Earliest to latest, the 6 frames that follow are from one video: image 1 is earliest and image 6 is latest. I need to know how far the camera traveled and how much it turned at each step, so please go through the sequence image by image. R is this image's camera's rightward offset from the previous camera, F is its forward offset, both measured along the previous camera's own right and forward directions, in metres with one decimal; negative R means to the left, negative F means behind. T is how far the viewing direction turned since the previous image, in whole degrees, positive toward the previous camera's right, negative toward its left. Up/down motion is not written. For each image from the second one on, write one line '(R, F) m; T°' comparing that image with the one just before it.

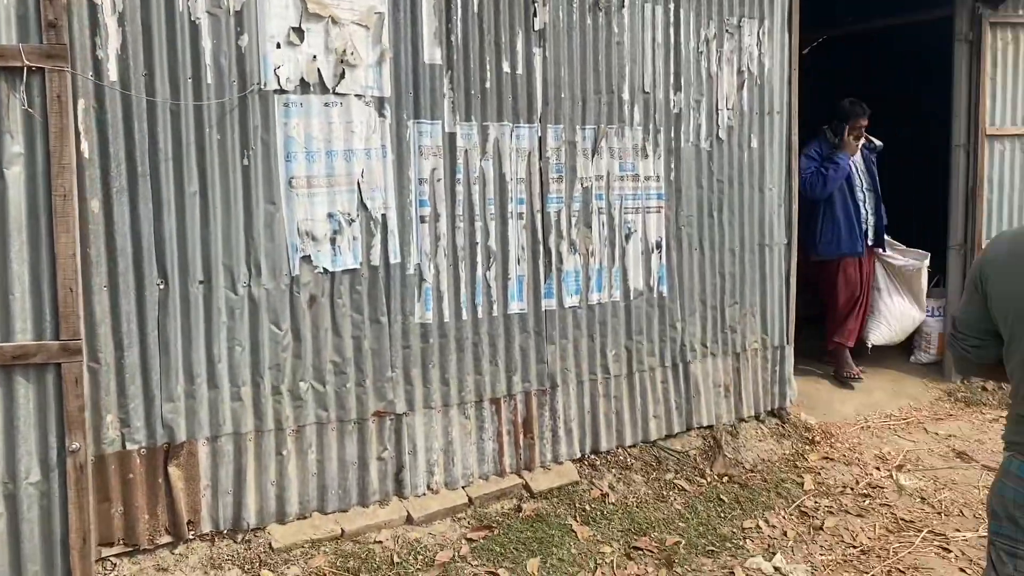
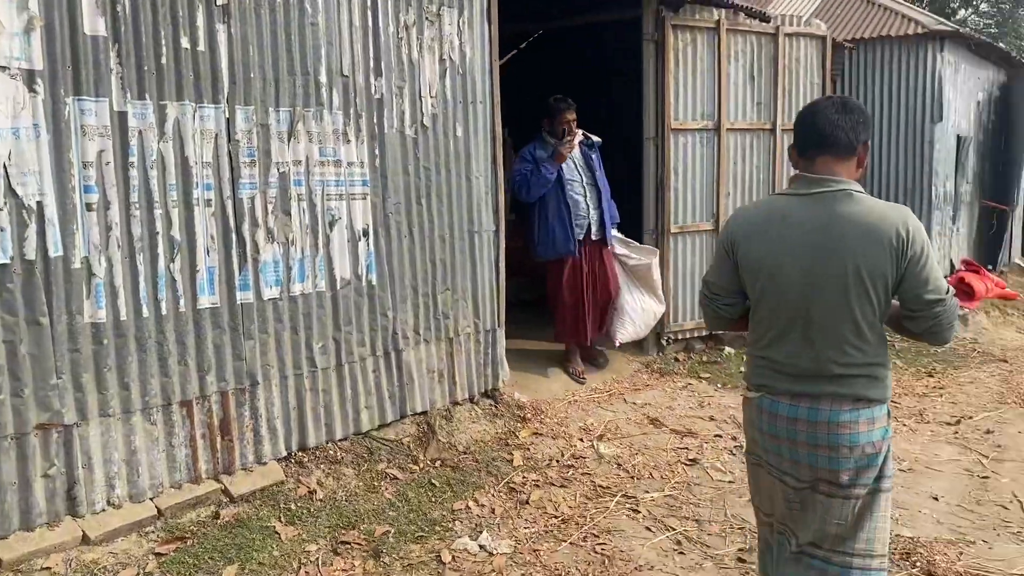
(+0.2, 0.0) m; +16°
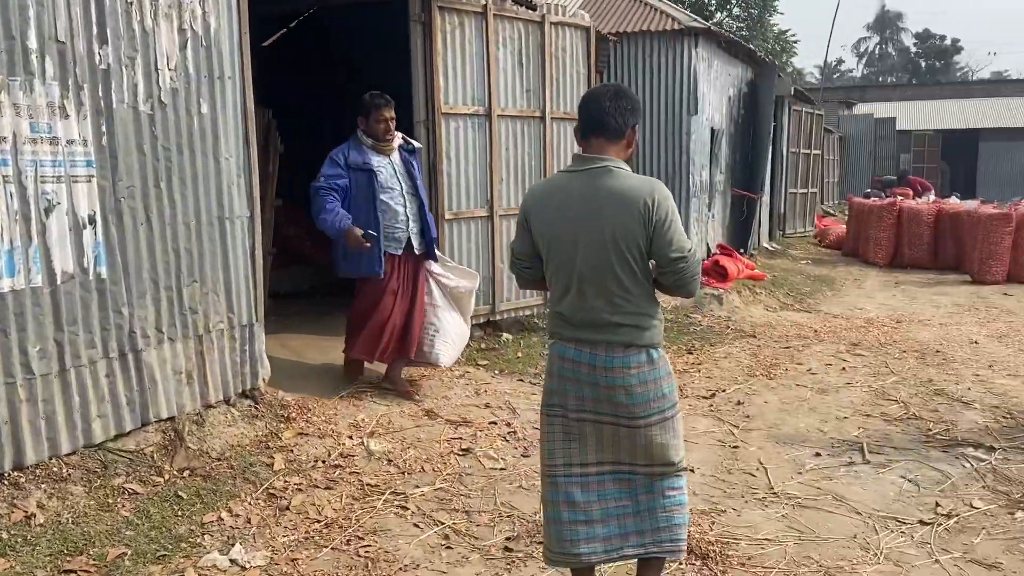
(+0.1, +0.1) m; +14°
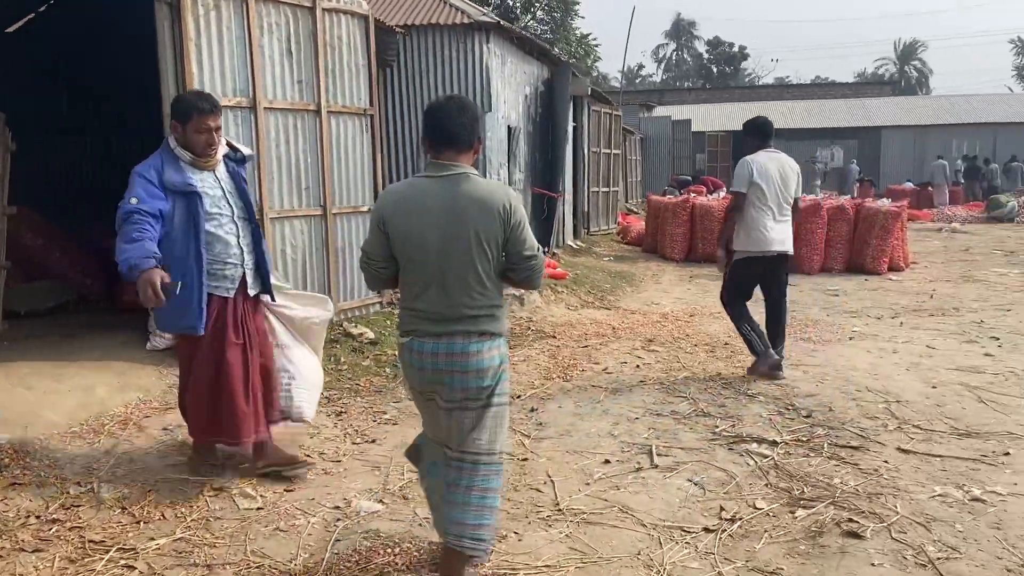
(+0.3, +0.4) m; +12°
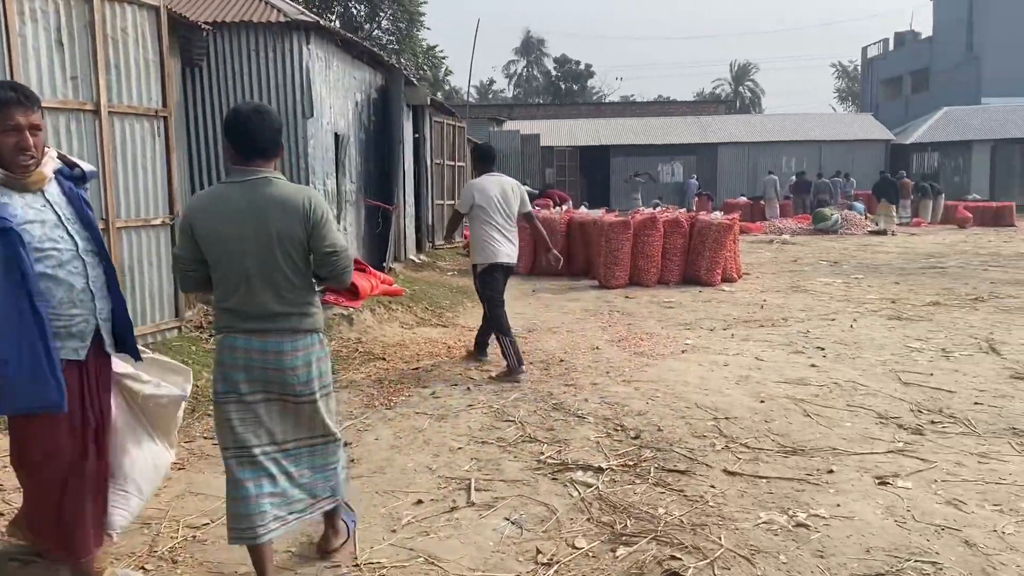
(+0.2, +0.4) m; +9°
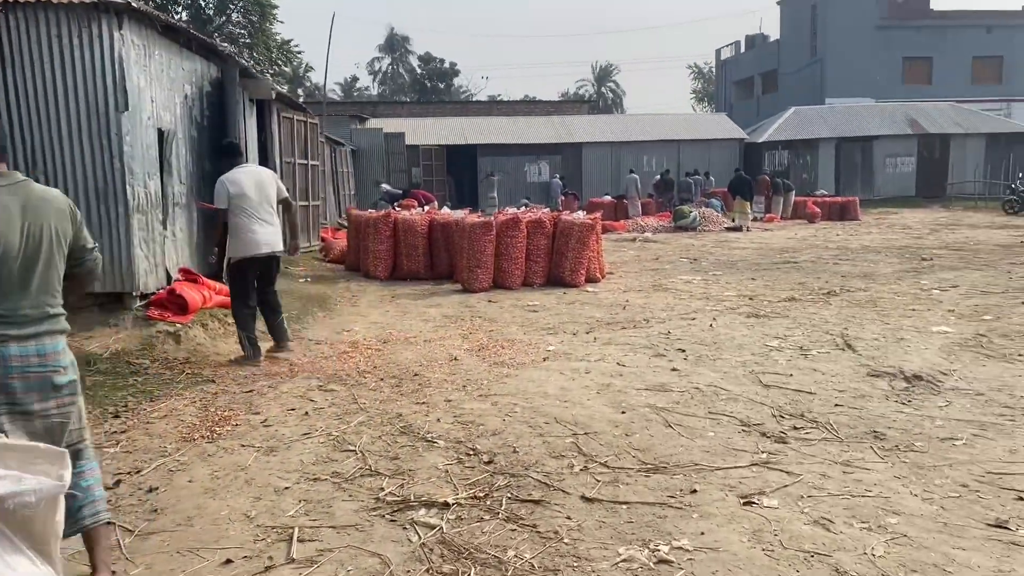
(+0.2, +0.4) m; +8°
